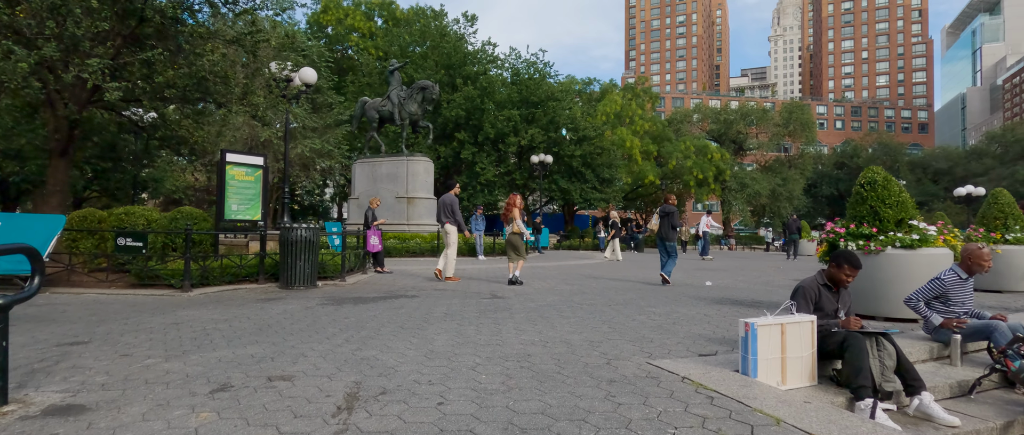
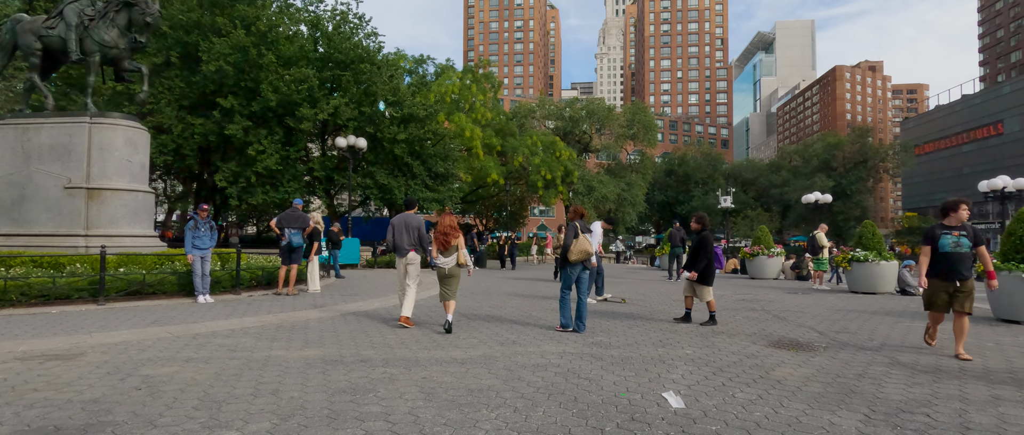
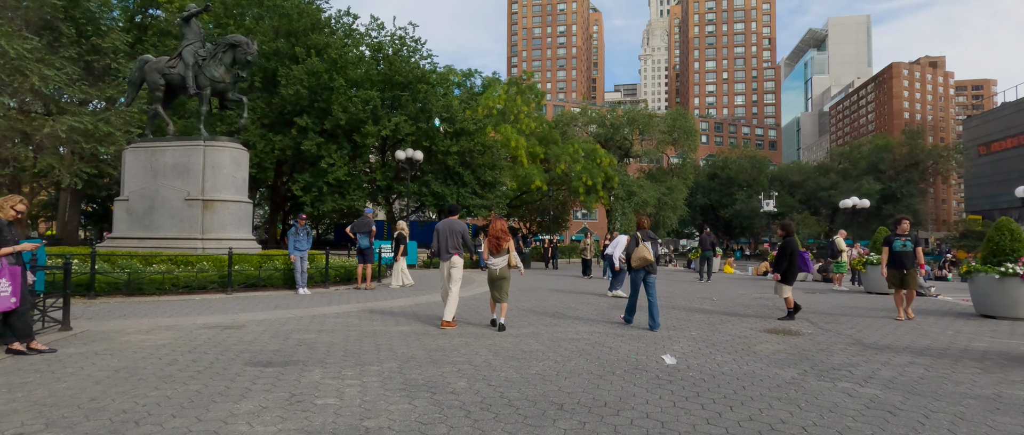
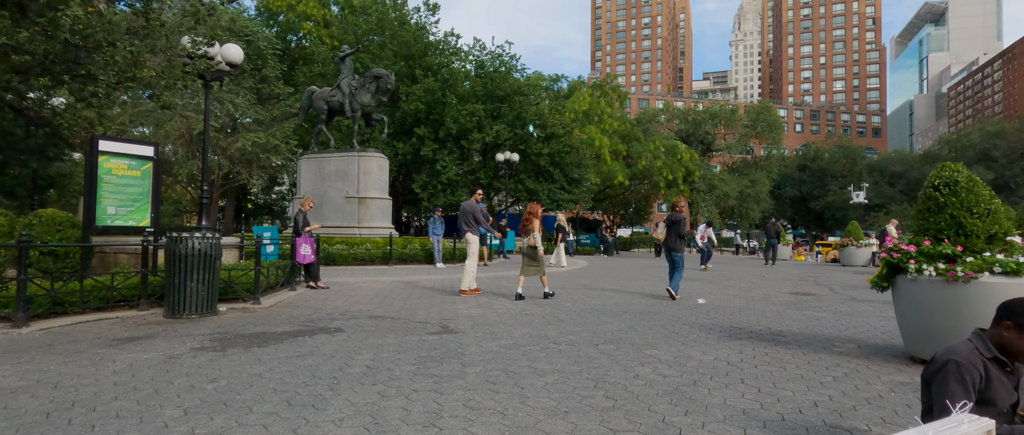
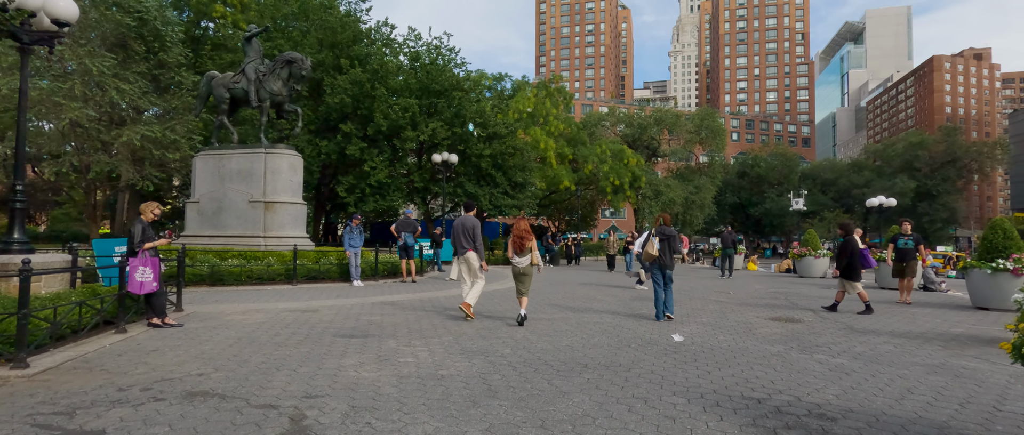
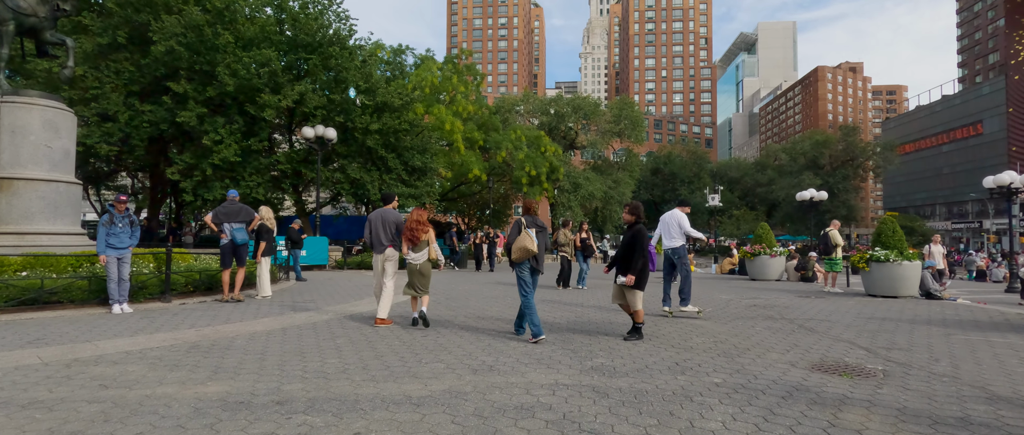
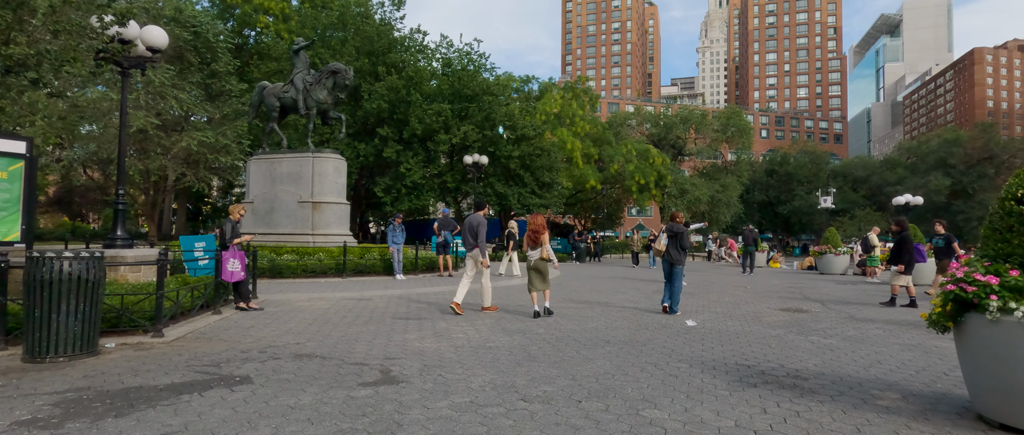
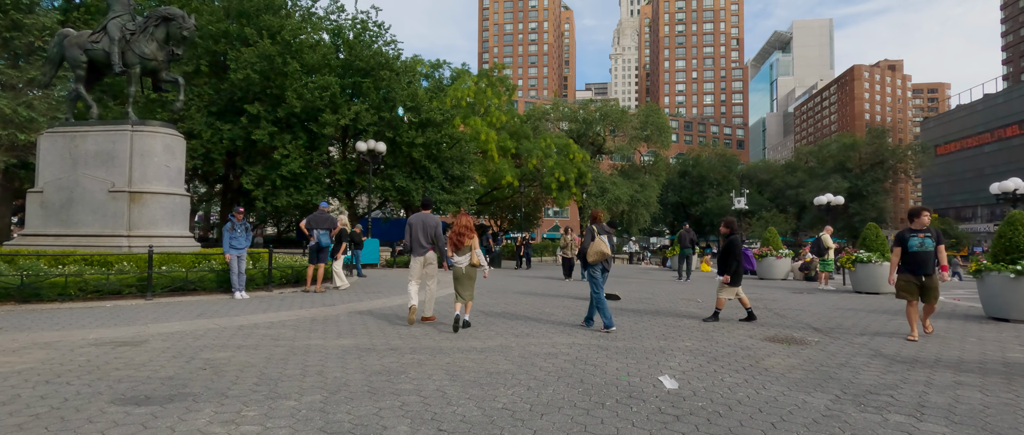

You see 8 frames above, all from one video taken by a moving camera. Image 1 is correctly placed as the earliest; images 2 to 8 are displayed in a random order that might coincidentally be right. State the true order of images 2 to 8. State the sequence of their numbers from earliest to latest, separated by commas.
4, 7, 5, 3, 8, 2, 6
